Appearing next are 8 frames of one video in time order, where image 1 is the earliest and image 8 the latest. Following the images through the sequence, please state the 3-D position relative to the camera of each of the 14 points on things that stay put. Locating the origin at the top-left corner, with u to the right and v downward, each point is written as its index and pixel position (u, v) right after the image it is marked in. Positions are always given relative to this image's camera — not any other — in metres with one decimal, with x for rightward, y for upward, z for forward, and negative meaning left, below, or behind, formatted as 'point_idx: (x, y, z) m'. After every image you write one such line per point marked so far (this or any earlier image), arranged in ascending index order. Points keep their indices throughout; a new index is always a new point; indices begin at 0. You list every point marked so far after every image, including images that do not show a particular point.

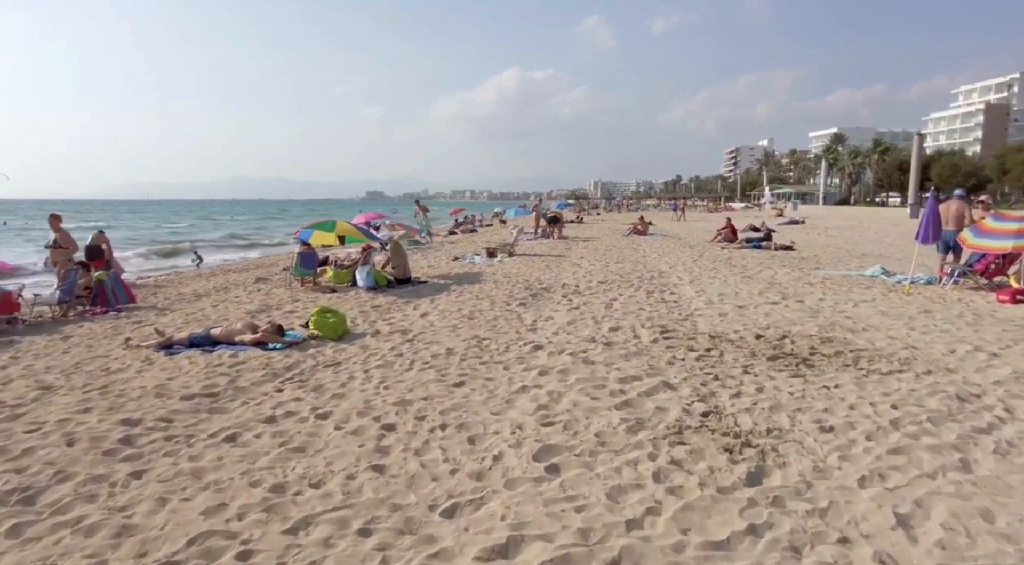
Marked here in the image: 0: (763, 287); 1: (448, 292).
0: (+4.3, -0.1, +10.3) m
1: (-1.1, -0.2, +10.2) m
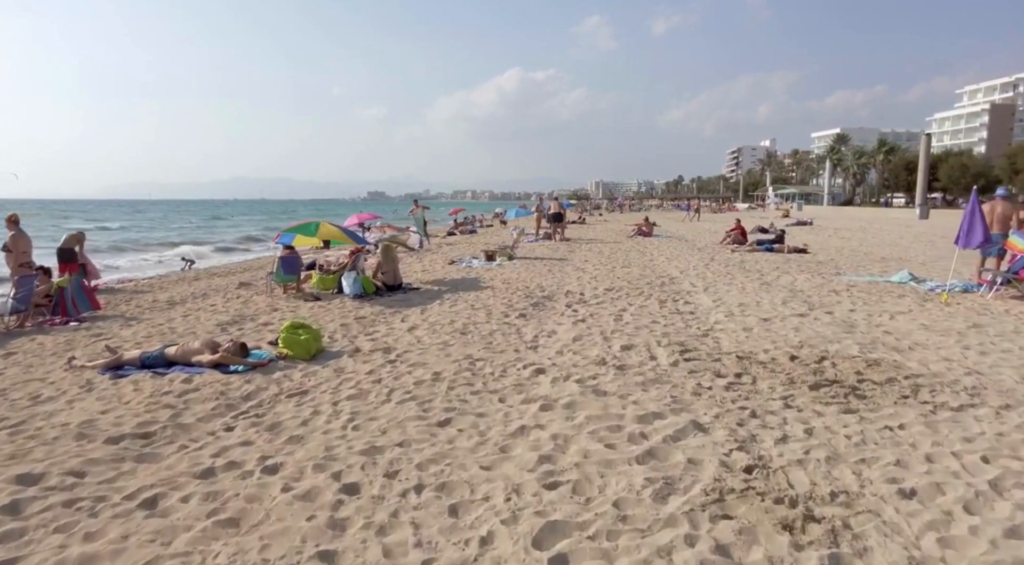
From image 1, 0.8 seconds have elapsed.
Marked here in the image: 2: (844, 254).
0: (+4.3, -0.2, +9.5) m
1: (-1.1, -0.3, +9.3) m
2: (+9.3, +0.8, +16.8) m
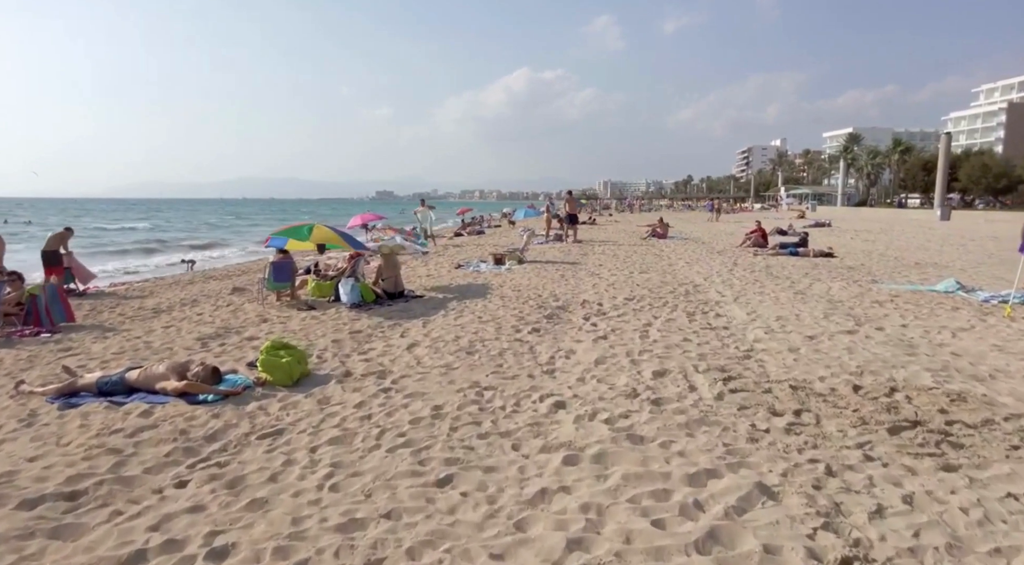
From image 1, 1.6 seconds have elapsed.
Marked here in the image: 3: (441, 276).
0: (+4.4, -0.4, +8.6) m
1: (-0.9, -0.4, +8.5) m
2: (+9.5, +0.6, +15.8) m
3: (-1.5, +0.1, +12.7) m
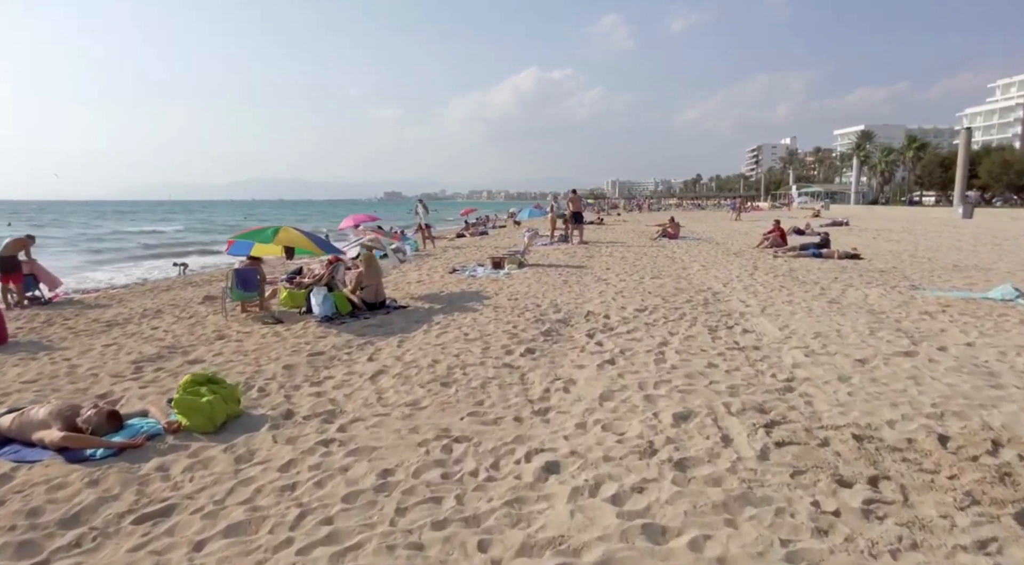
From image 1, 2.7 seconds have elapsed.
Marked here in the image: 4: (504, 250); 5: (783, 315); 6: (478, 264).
0: (+4.4, -0.5, +7.4) m
1: (-1.0, -0.5, +7.4) m
2: (+9.5, +0.5, +14.5) m
3: (-1.5, 0.0, +11.6) m
4: (-0.2, +0.9, +17.0) m
5: (+3.5, -0.4, +7.8) m
6: (-0.8, +0.4, +14.3) m
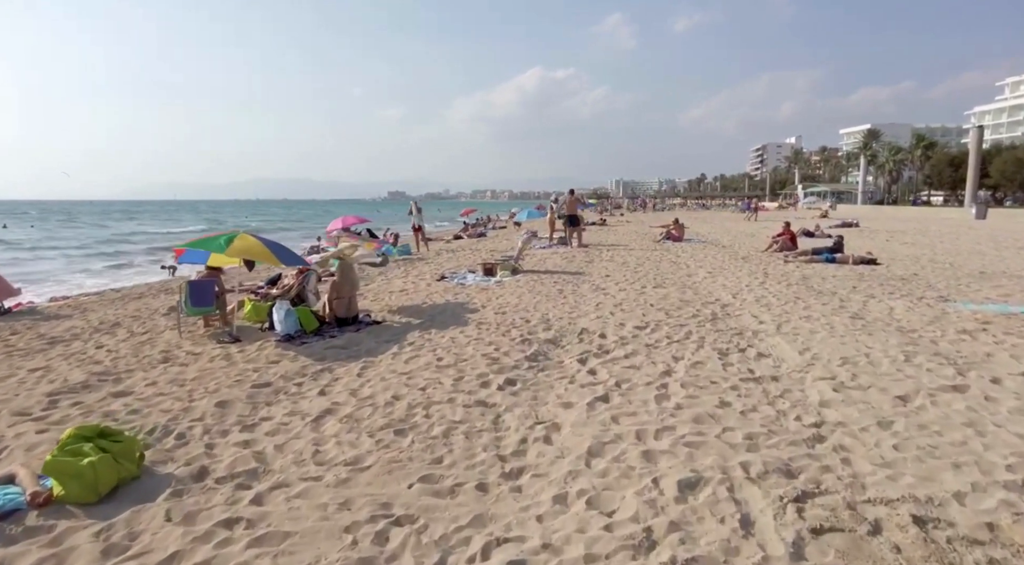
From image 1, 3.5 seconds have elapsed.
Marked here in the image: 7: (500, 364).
0: (+4.2, -0.6, +6.5) m
1: (-1.2, -0.7, +6.5) m
2: (+9.4, +0.4, +13.6) m
3: (-1.7, -0.2, +10.7) m
4: (-0.4, +0.7, +16.1) m
5: (+3.3, -0.6, +6.9) m
6: (-0.9, +0.3, +13.4) m
7: (-0.1, -0.8, +5.8) m
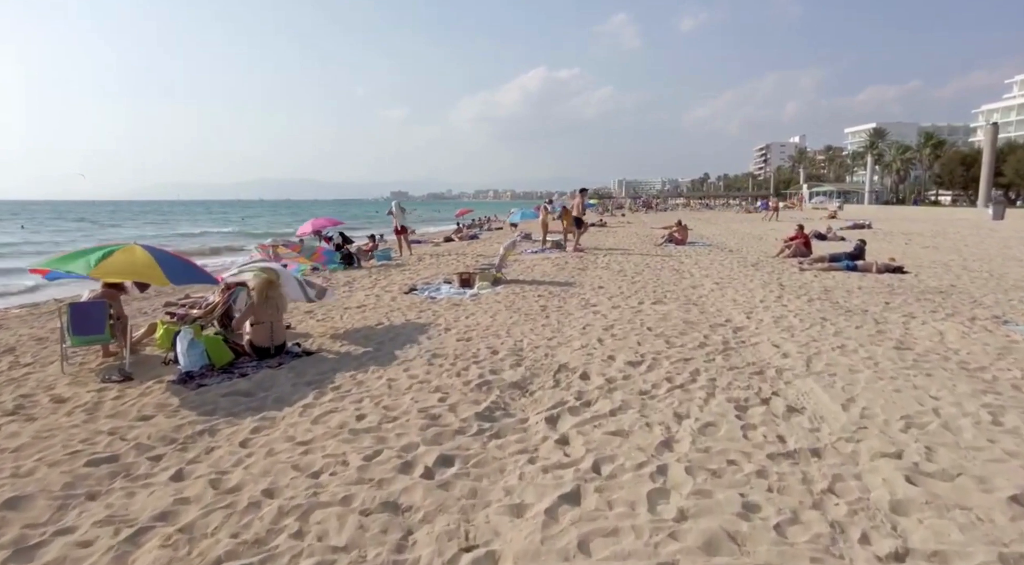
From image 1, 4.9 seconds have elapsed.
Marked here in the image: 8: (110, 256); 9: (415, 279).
0: (+3.8, -0.9, +5.0) m
1: (-1.6, -0.9, +5.0) m
2: (+9.0, +0.1, +12.0) m
3: (-2.1, -0.4, +9.2) m
4: (-0.7, +0.5, +14.6) m
5: (+2.9, -0.8, +5.4) m
6: (-1.3, +0.1, +11.9) m
7: (-0.5, -1.0, +4.3) m
8: (-3.7, +0.3, +5.7) m
9: (-2.0, +0.1, +12.4) m
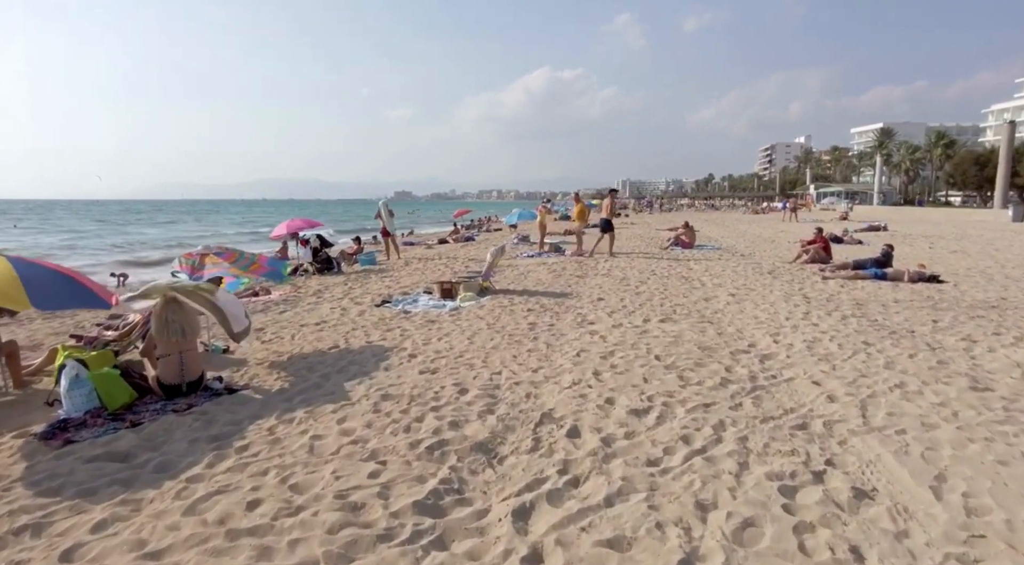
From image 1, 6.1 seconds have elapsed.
0: (+3.5, -1.1, +3.6) m
1: (-1.9, -1.1, +3.7) m
2: (+8.8, -0.1, +10.7) m
3: (-2.3, -0.6, +7.9) m
4: (-0.9, +0.3, +13.3) m
5: (+2.7, -1.0, +4.0) m
6: (-1.5, -0.1, +10.6) m
7: (-0.8, -1.2, +3.0) m
8: (-3.9, +0.1, +4.4) m
9: (-2.2, -0.1, +11.1) m
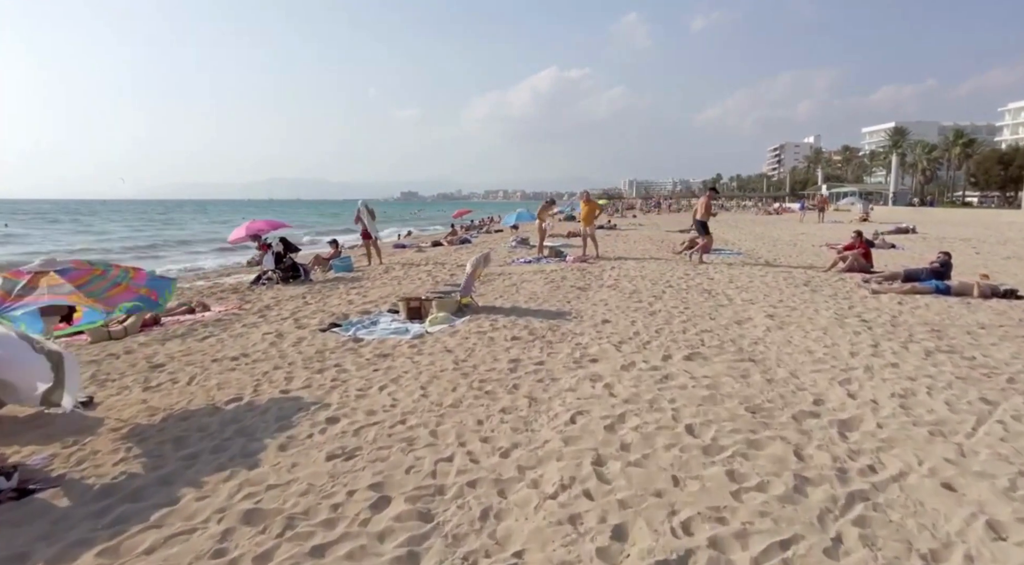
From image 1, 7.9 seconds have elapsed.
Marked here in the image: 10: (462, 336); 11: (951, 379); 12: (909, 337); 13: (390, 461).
0: (+3.3, -1.3, +1.6) m
1: (-2.1, -1.3, +1.8) m
2: (+8.6, -0.3, +8.7) m
3: (-2.5, -0.8, +6.0) m
4: (-1.1, +0.1, +11.4) m
5: (+2.4, -1.2, +2.1) m
6: (-1.7, -0.4, +8.7) m
7: (-1.0, -1.4, +1.0) m
8: (-4.2, -0.1, +2.5) m
9: (-2.4, -0.3, +9.2) m
10: (-0.5, -0.6, +6.9) m
11: (+3.8, -0.8, +5.1) m
12: (+4.5, -0.6, +6.9) m
13: (-0.7, -1.1, +3.7) m
